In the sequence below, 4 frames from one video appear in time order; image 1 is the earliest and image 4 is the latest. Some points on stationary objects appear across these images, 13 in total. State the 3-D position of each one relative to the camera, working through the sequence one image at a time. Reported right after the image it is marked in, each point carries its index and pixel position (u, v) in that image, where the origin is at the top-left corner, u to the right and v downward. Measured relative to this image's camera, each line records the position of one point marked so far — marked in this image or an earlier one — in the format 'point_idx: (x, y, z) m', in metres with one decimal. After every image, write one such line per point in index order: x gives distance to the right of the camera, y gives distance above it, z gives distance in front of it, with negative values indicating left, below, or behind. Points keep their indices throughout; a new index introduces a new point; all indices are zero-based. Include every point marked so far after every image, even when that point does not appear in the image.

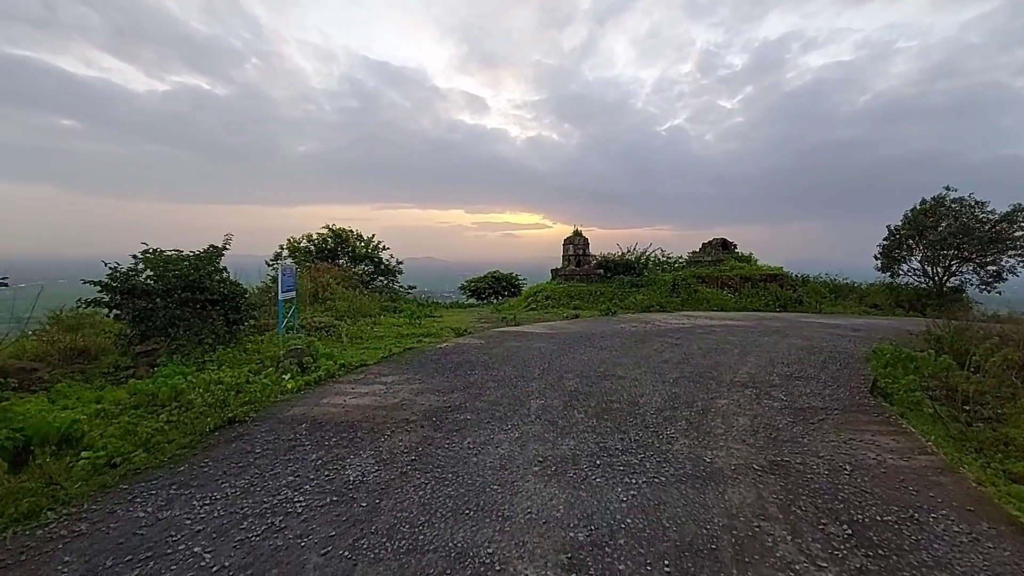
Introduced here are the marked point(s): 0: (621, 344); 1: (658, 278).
0: (+1.6, -0.8, +6.9) m
1: (+5.3, +0.4, +17.3) m
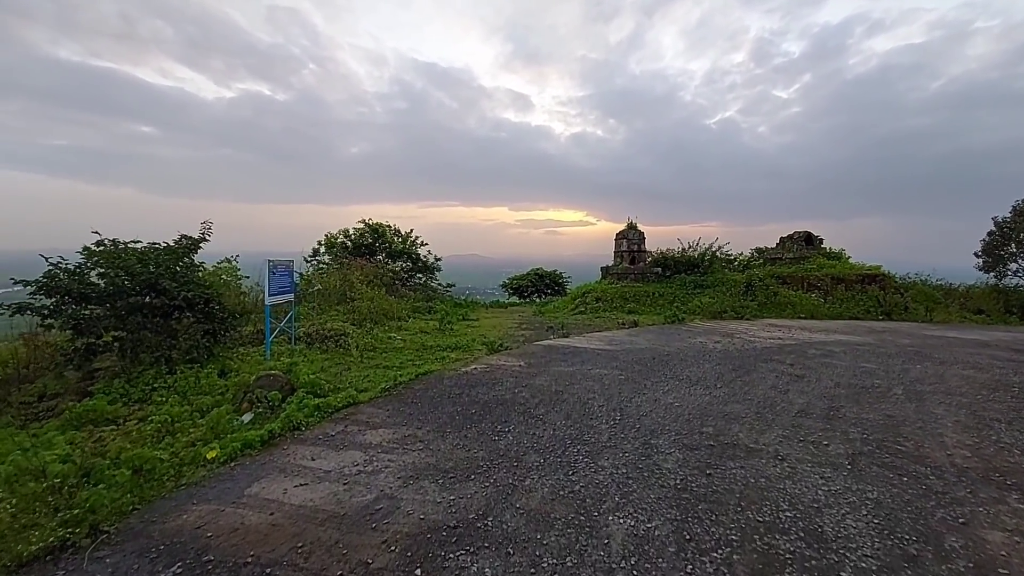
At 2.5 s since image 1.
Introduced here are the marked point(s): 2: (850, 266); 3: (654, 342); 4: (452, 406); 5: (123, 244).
0: (+2.1, -0.9, +4.9) m
1: (+6.8, +0.3, +14.9) m
2: (+10.5, +0.7, +14.6) m
3: (+2.2, -0.8, +7.4) m
4: (-0.5, -1.0, +4.0) m
5: (-4.4, +0.5, +5.4) m
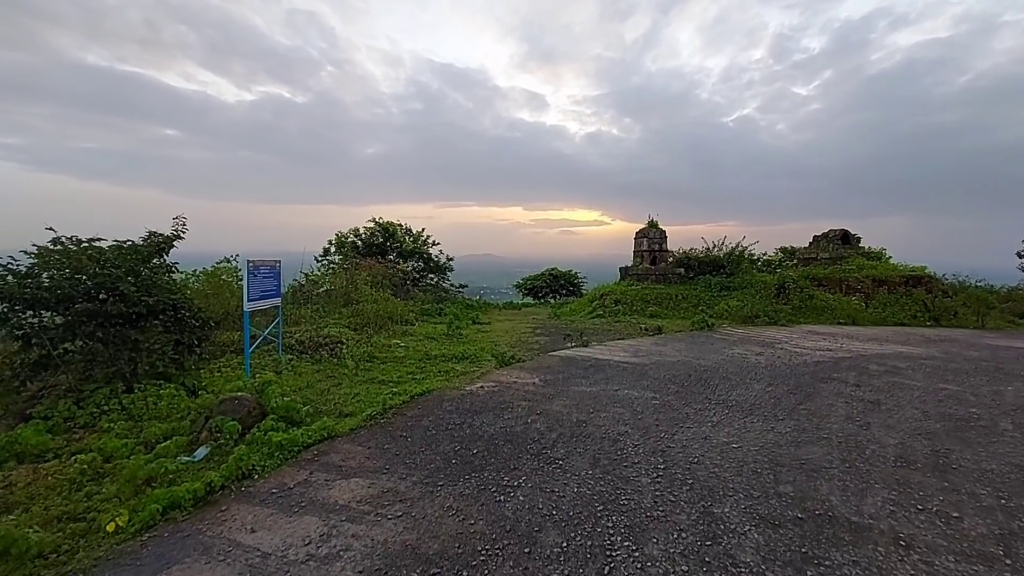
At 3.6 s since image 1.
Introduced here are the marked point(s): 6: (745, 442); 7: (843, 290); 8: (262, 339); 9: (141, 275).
0: (+2.2, -1.0, +4.0) m
1: (+7.2, +0.3, +13.9) m
2: (+10.8, +0.6, +13.5) m
3: (+2.4, -0.9, +6.5) m
4: (-0.4, -1.0, +3.2) m
5: (-4.3, +0.5, +4.7) m
6: (+1.5, -1.0, +3.1) m
7: (+8.8, -0.1, +12.6) m
8: (-3.2, -0.7, +6.1) m
9: (-3.8, +0.1, +4.8) m
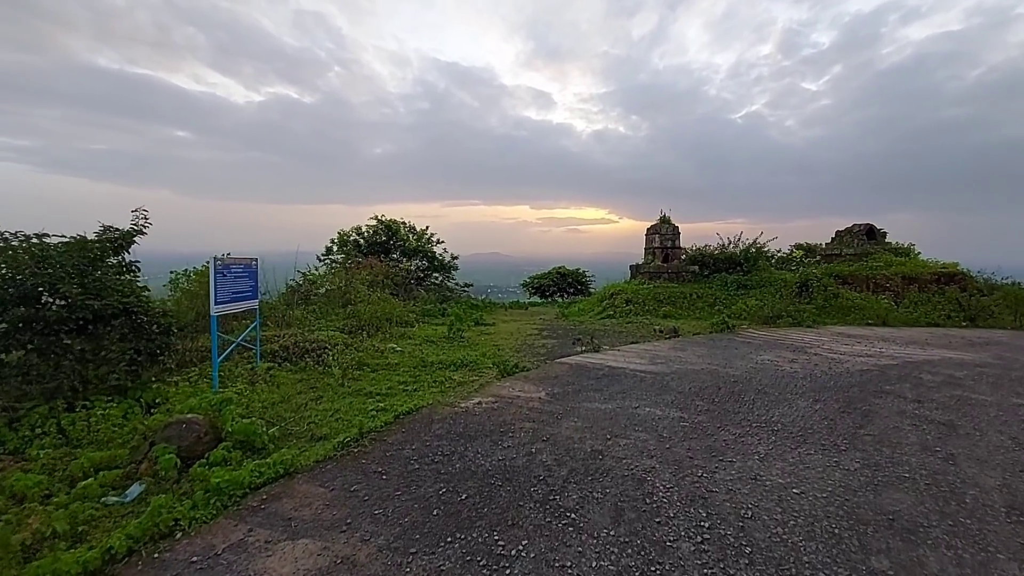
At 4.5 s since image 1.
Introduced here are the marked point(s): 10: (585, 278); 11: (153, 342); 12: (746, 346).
0: (+2.2, -1.0, +3.4) m
1: (+7.4, +0.3, +13.2) m
2: (+11.0, +0.7, +12.7) m
3: (+2.4, -0.9, +5.8) m
4: (-0.4, -1.1, +2.6) m
5: (-4.3, +0.4, +4.1) m
6: (+1.5, -1.0, +2.5) m
7: (+9.0, 0.0, +11.9) m
8: (-3.2, -0.7, +5.5) m
9: (-3.7, +0.1, +4.2) m
10: (+3.1, +0.4, +19.7) m
11: (-3.4, -0.5, +4.5) m
12: (+3.4, -0.8, +7.0) m
